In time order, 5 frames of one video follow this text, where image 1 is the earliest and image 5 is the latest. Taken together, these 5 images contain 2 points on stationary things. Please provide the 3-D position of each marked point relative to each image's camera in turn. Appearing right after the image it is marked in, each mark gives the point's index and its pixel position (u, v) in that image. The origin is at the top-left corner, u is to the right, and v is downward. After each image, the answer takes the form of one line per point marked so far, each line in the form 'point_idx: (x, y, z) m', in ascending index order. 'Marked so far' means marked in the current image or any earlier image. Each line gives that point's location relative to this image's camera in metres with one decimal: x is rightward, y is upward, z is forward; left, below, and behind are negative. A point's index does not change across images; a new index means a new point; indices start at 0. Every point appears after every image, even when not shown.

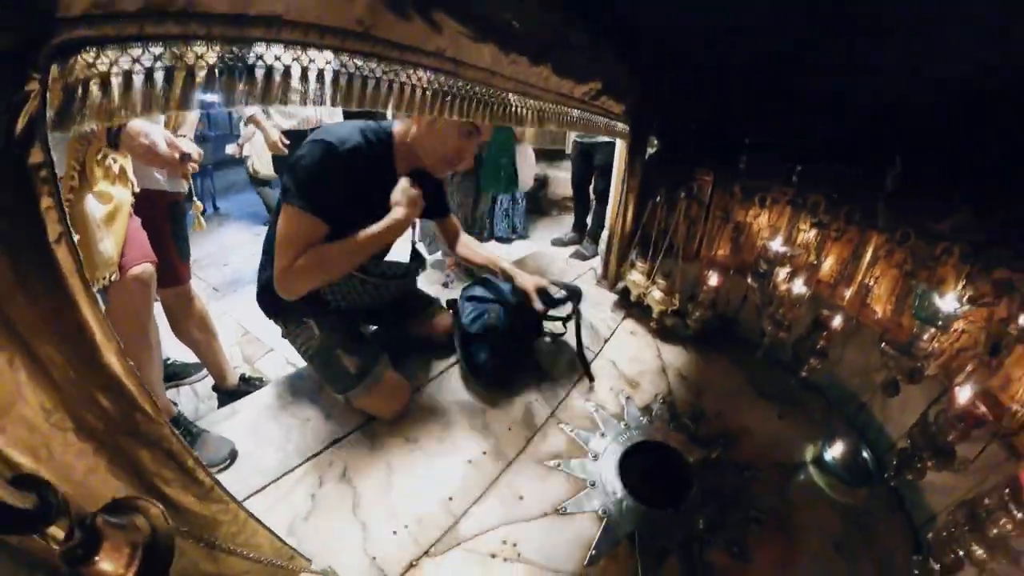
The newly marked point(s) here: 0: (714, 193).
0: (+1.0, +0.5, +2.8) m
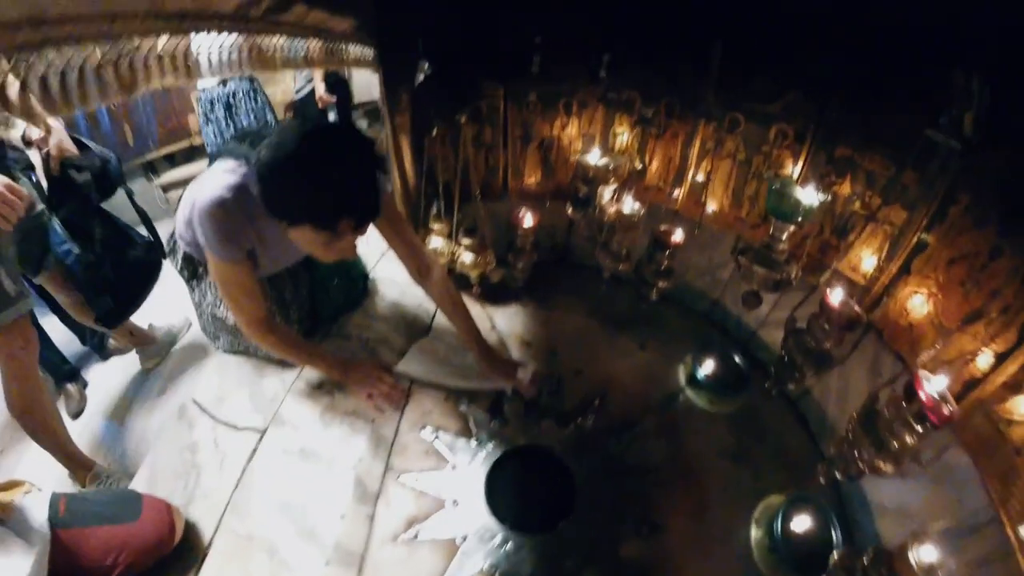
0: (0.0, +0.7, +2.2) m
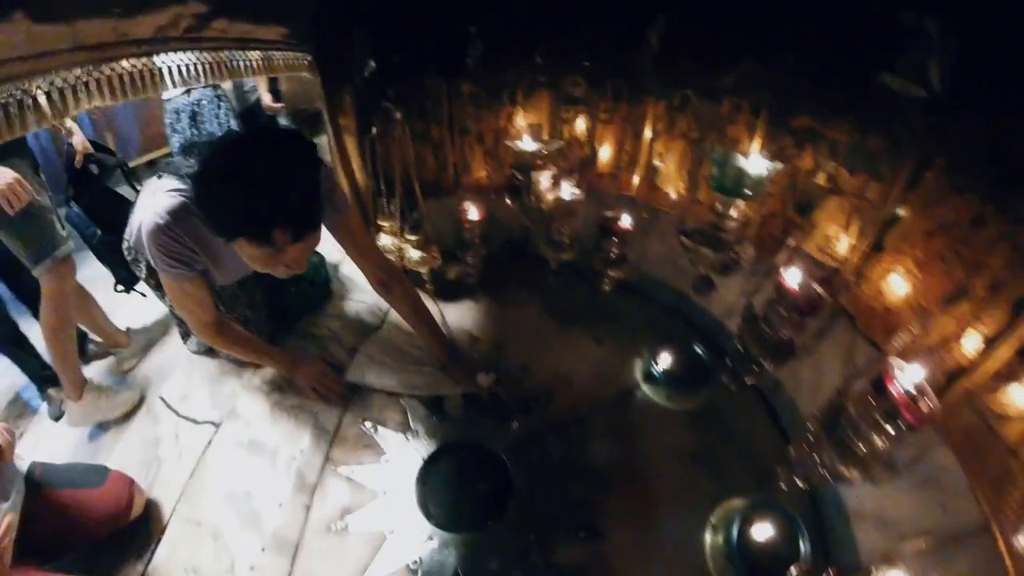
0: (-0.2, +0.7, +2.2) m
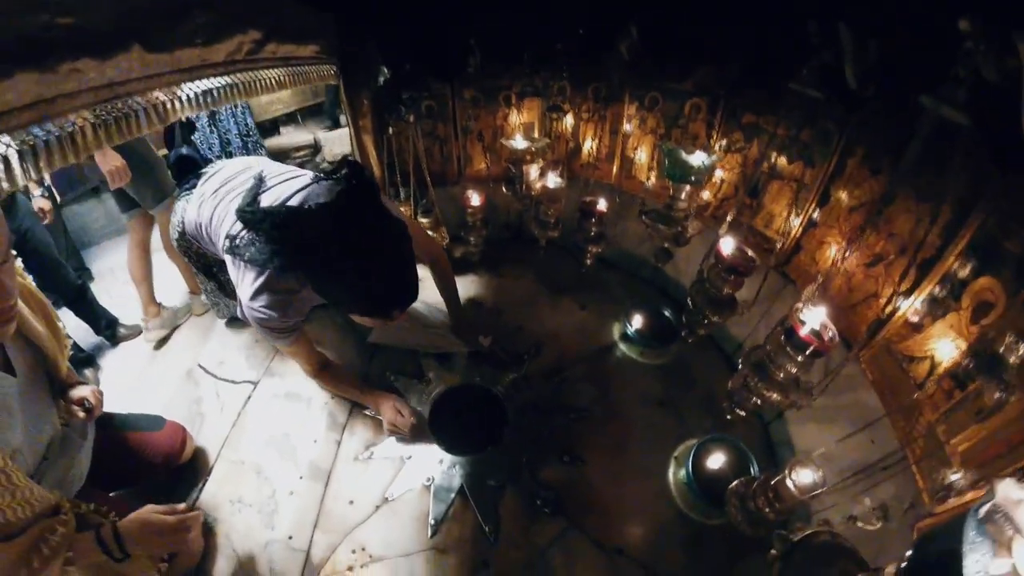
0: (-0.3, +0.8, +2.6) m
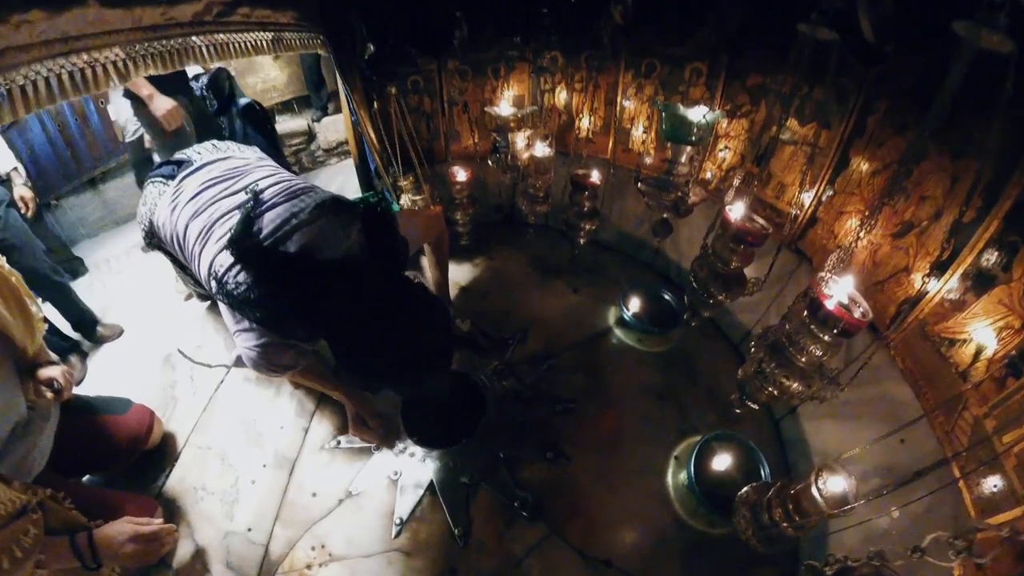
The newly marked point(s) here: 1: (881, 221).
0: (-0.3, +0.9, +2.5) m
1: (+1.1, +0.2, +1.7) m
